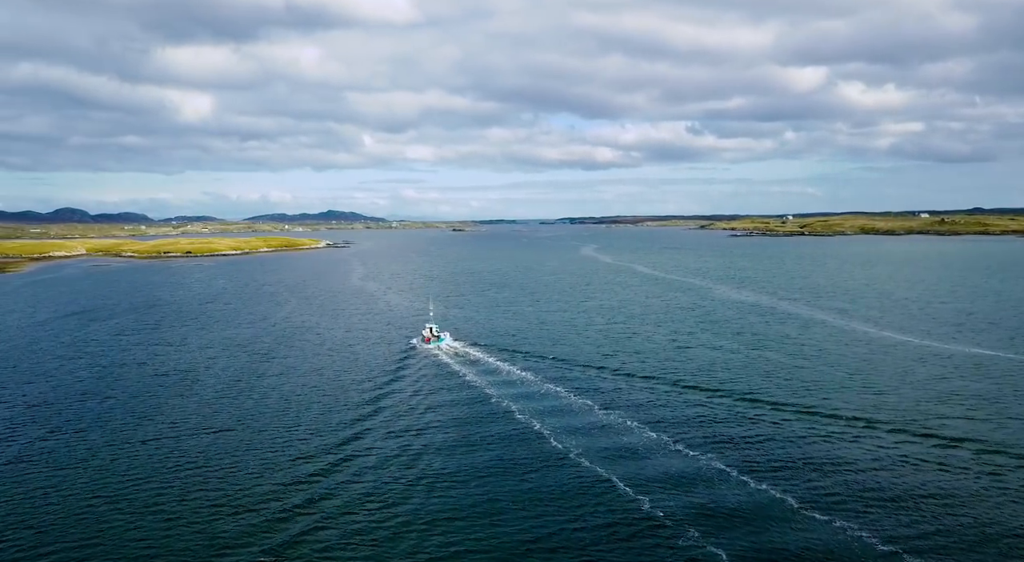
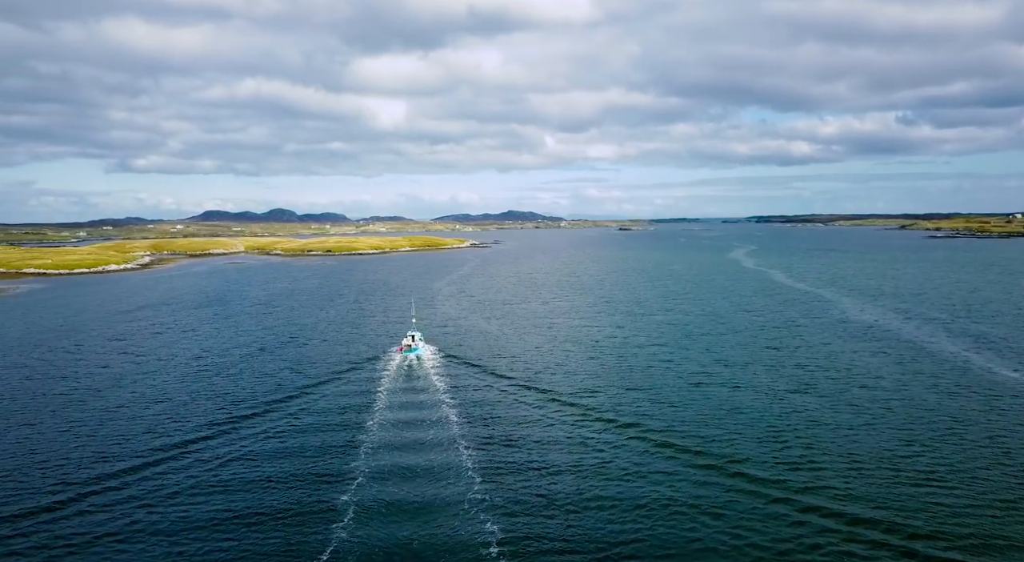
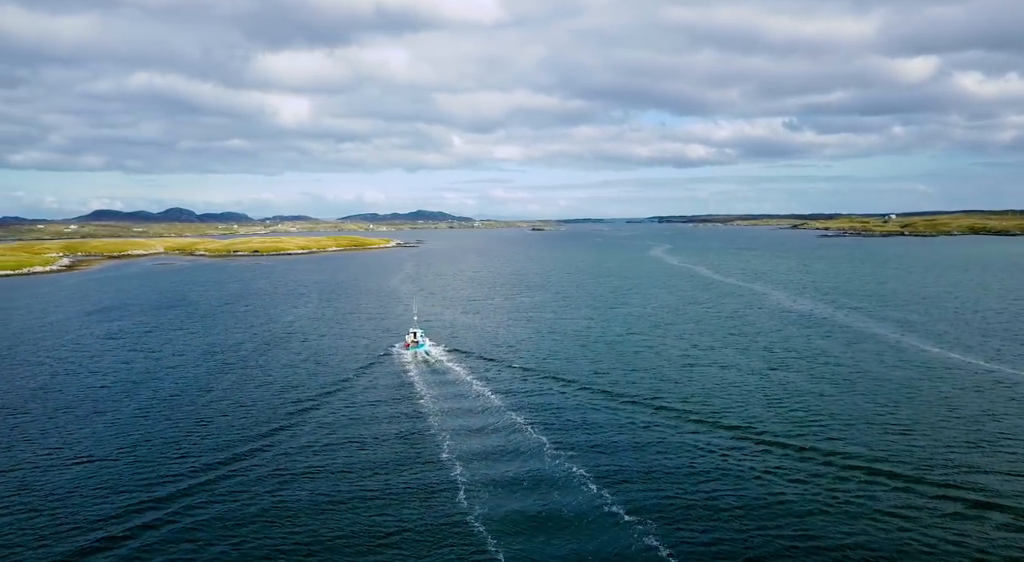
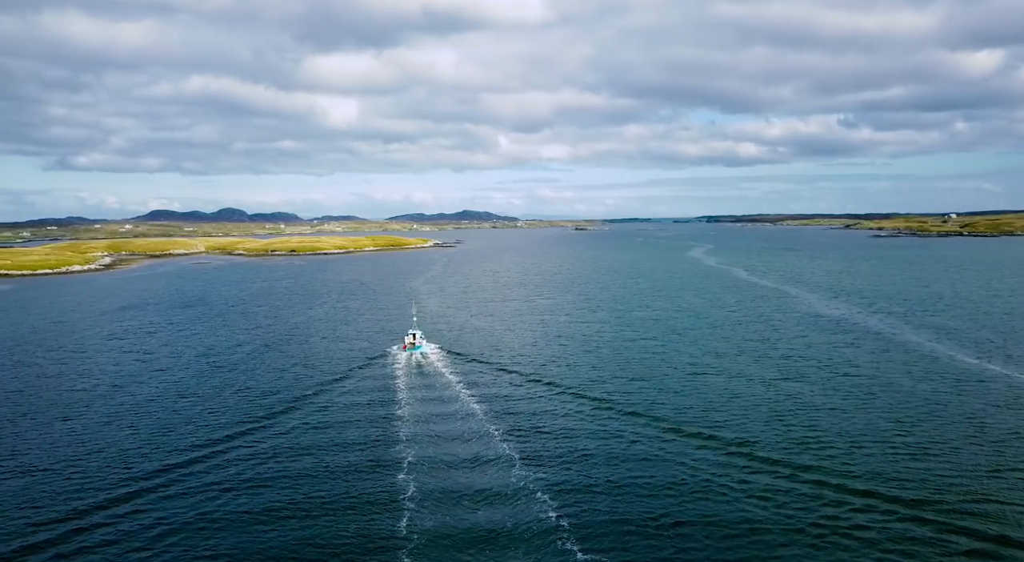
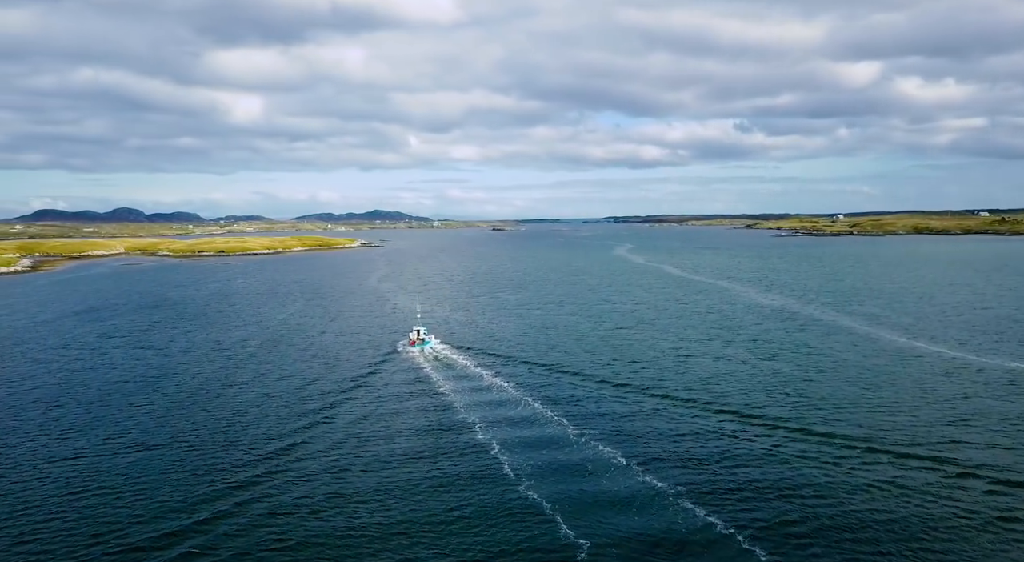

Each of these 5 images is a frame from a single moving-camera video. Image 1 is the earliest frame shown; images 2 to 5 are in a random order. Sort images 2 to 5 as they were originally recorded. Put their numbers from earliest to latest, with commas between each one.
5, 3, 4, 2
